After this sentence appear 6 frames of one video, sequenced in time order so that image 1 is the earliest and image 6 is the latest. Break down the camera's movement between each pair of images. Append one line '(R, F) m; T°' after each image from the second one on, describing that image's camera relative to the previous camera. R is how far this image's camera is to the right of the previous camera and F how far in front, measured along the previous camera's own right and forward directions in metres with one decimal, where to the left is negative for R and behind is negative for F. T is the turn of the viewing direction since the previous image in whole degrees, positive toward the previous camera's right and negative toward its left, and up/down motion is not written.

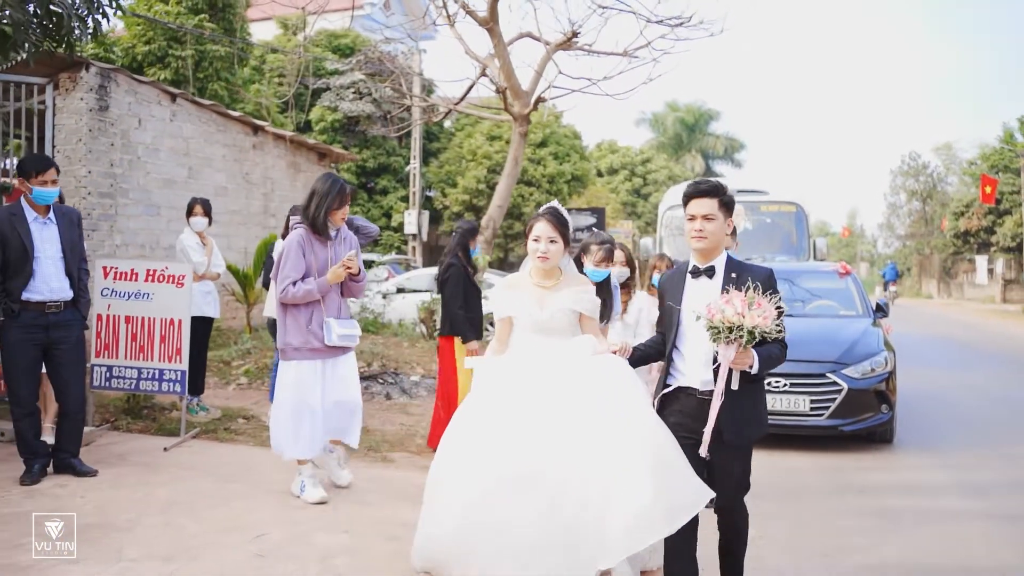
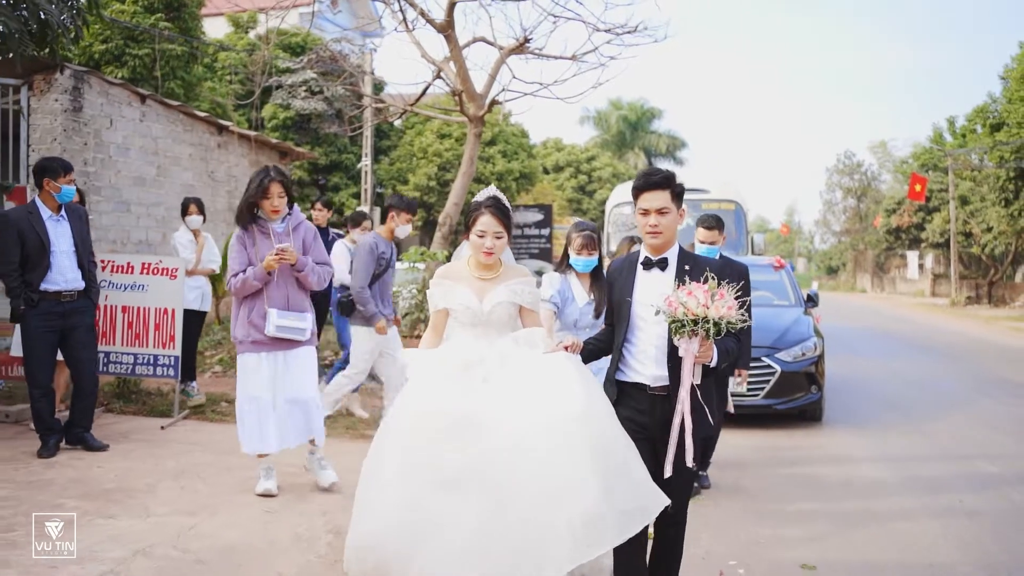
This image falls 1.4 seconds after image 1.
(-0.2, -0.7) m; +4°
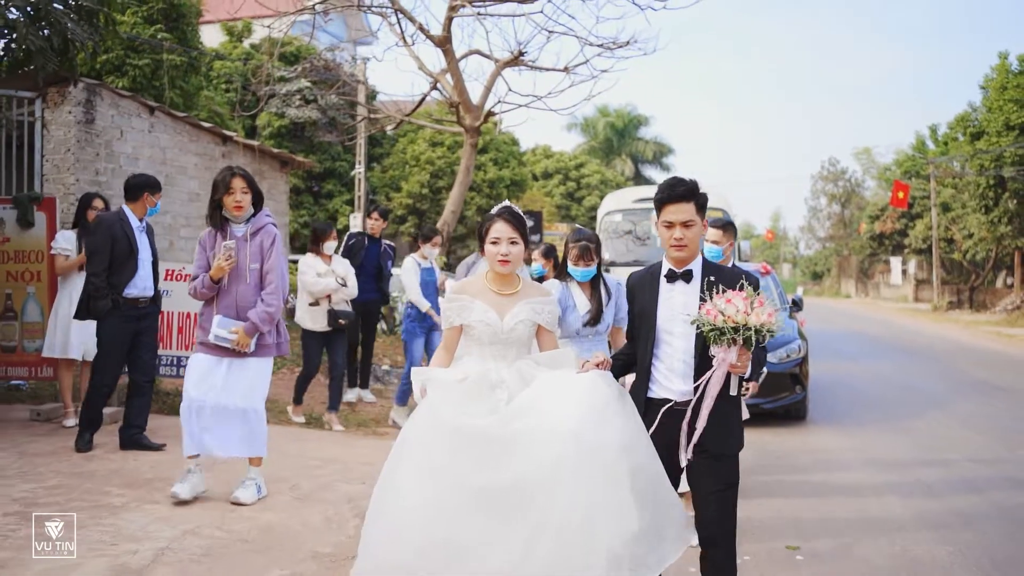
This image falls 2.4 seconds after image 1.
(-0.1, -0.4) m; +1°
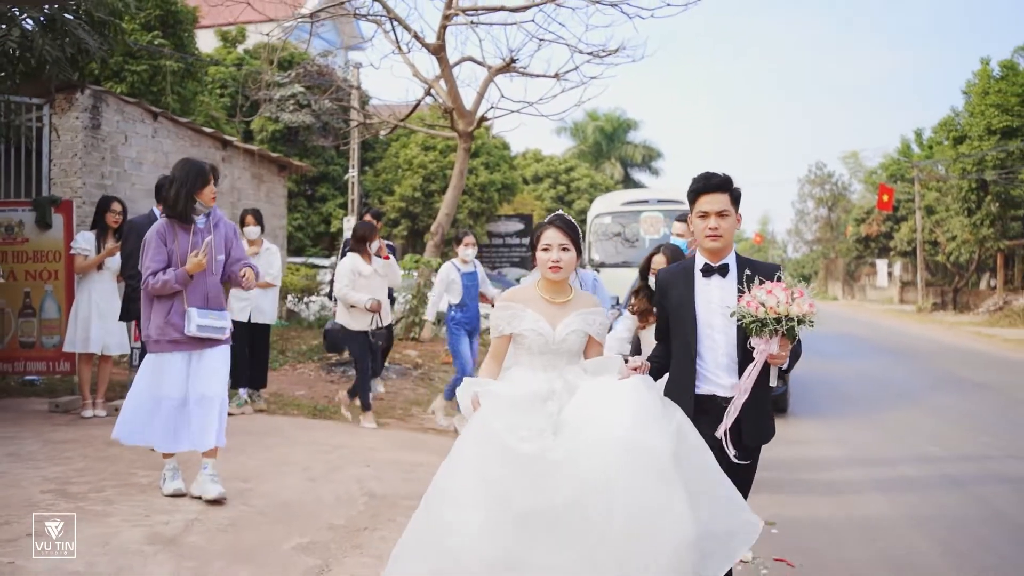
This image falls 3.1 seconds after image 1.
(0.0, -0.4) m; +1°
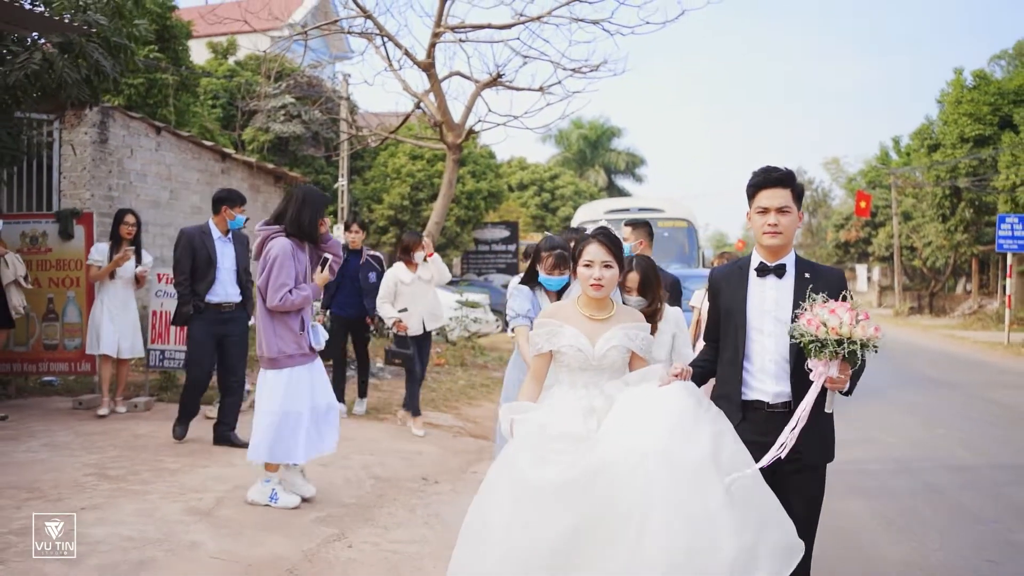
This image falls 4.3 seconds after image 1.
(0.0, -0.6) m; +1°
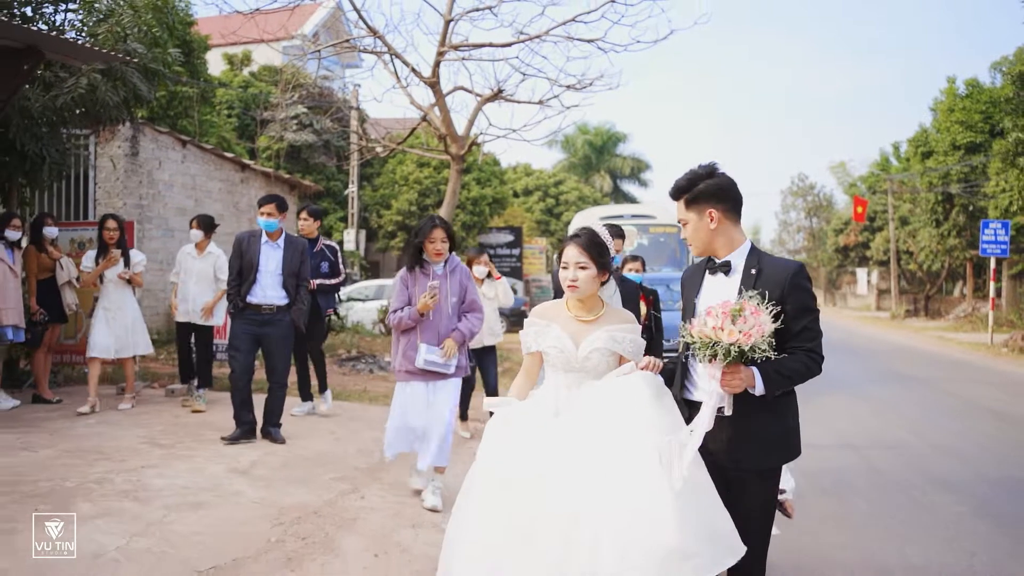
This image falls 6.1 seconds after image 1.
(+0.2, -1.0) m; -1°
